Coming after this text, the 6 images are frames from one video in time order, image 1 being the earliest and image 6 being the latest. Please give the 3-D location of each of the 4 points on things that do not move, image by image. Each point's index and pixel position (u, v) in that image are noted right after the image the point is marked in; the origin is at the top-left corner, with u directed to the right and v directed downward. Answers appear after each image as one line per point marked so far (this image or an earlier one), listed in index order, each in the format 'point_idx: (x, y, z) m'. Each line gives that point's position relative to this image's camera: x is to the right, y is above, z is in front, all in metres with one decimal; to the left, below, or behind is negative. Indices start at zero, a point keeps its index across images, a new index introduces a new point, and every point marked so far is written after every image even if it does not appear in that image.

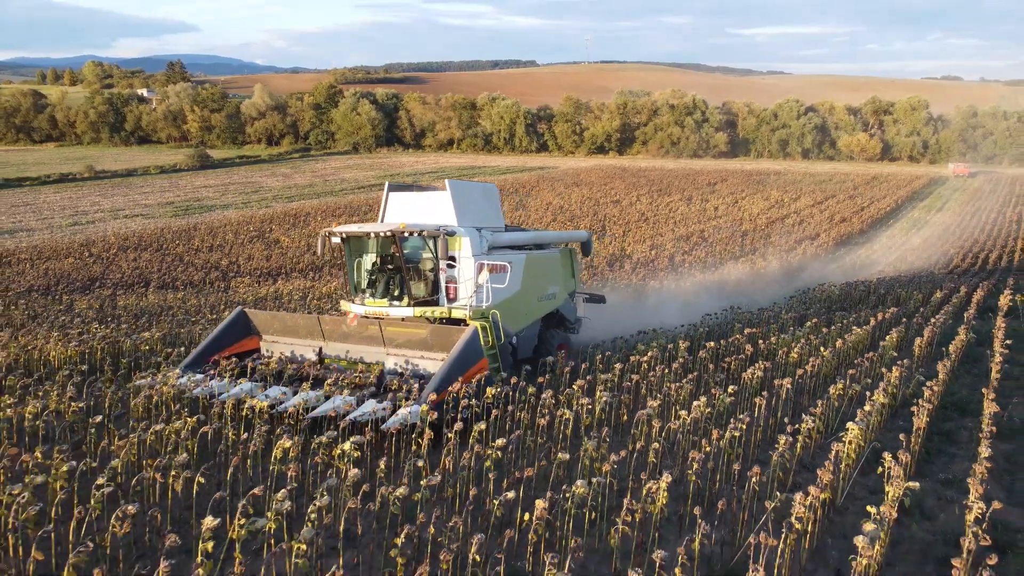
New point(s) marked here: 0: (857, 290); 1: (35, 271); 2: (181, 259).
0: (+4.4, 0.0, +11.4) m
1: (-9.2, +0.4, +17.2) m
2: (-6.9, +0.6, +18.8) m
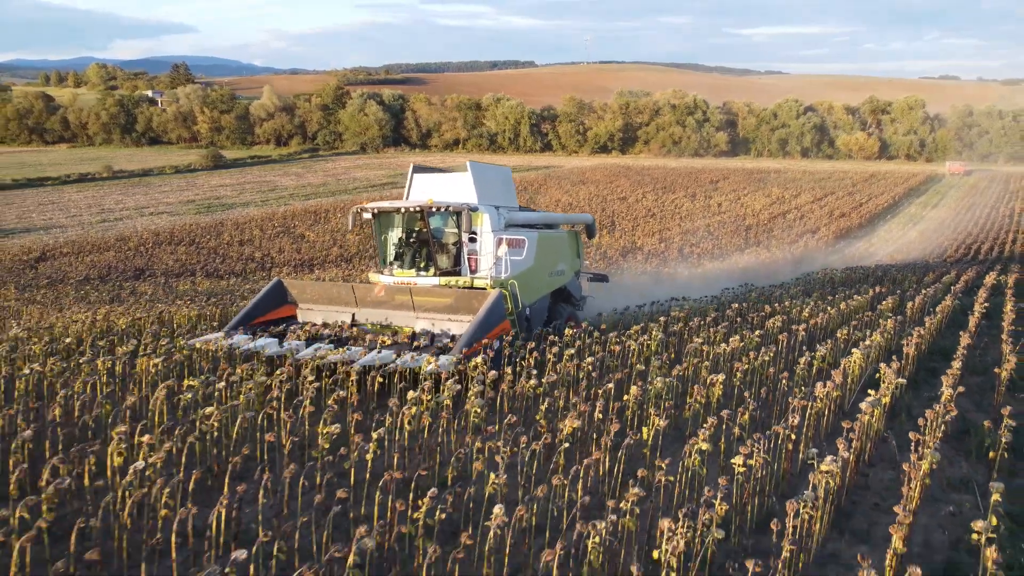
0: (+4.8, +0.2, +12.5) m
1: (-8.8, +0.5, +18.3) m
2: (-6.5, +0.8, +19.9) m
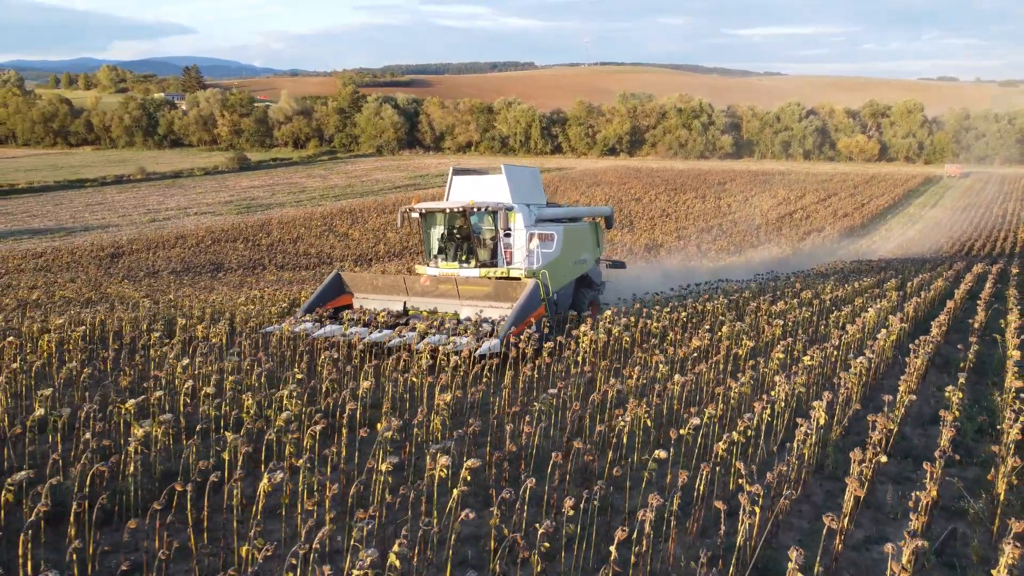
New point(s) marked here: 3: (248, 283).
0: (+5.6, +0.4, +14.4) m
1: (-8.0, +0.7, +20.1) m
2: (-5.7, +1.0, +21.7) m
3: (-4.6, +0.1, +15.6) m
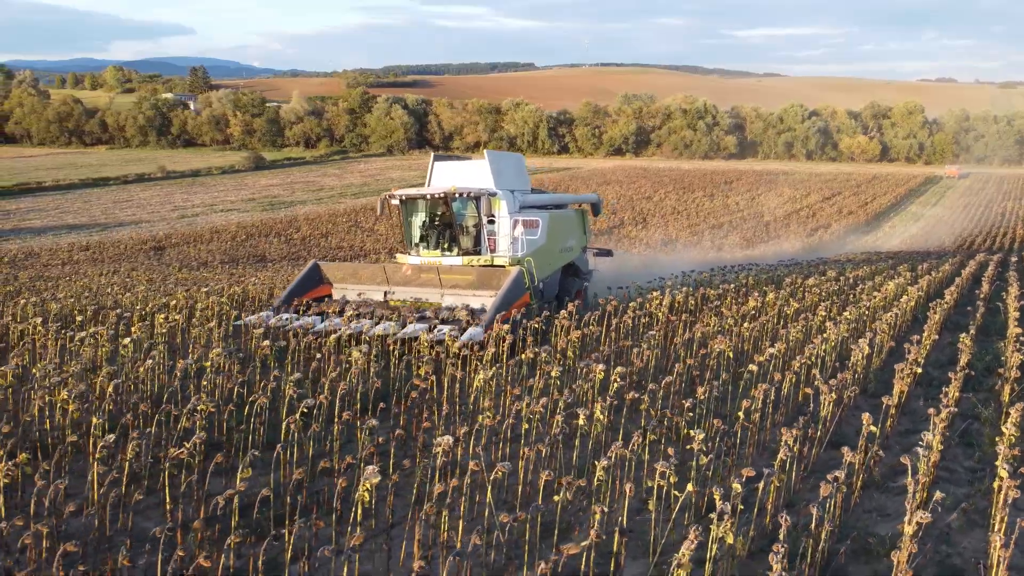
0: (+6.2, +0.5, +15.4) m
1: (-7.4, +0.9, +21.2) m
2: (-5.2, +1.2, +22.8) m
3: (-4.0, +0.3, +16.6) m
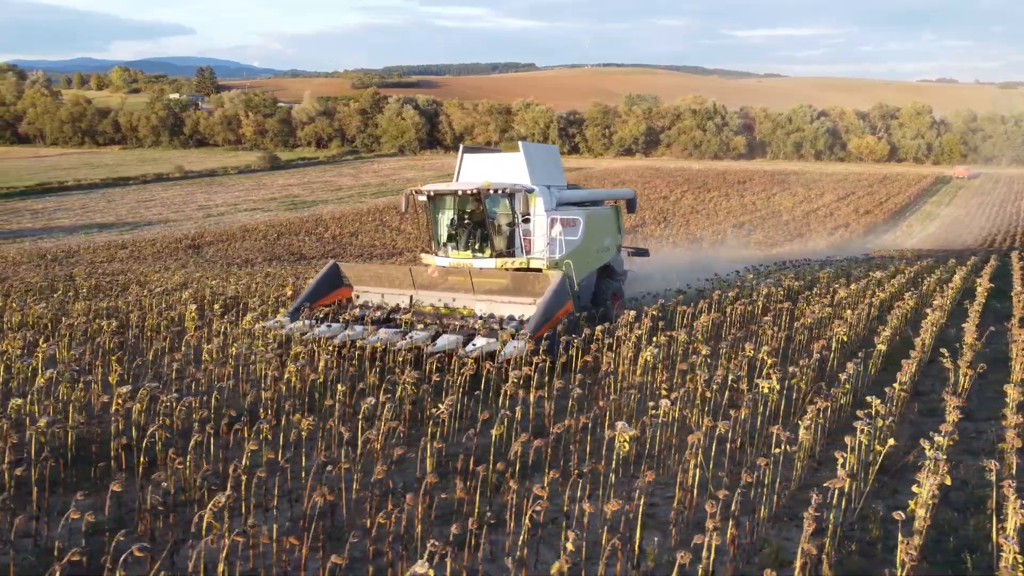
0: (+6.9, +0.6, +15.8) m
1: (-6.7, +1.0, +21.5) m
2: (-4.4, +1.2, +23.2) m
3: (-3.3, +0.4, +17.0) m
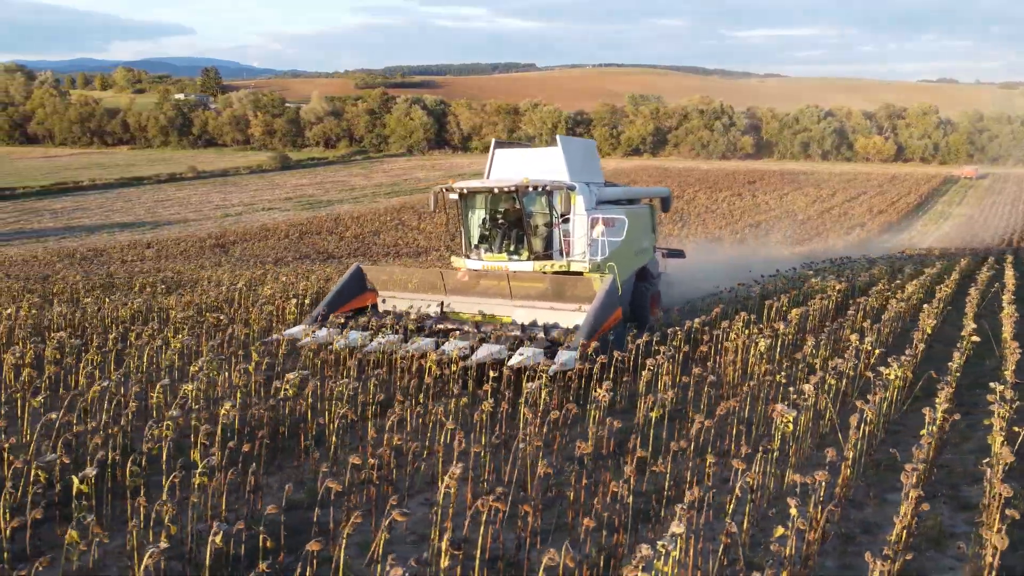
0: (+7.5, +0.6, +16.0) m
1: (-6.1, +1.0, +21.7) m
2: (-3.8, +1.2, +23.3) m
3: (-2.7, +0.4, +17.2) m
